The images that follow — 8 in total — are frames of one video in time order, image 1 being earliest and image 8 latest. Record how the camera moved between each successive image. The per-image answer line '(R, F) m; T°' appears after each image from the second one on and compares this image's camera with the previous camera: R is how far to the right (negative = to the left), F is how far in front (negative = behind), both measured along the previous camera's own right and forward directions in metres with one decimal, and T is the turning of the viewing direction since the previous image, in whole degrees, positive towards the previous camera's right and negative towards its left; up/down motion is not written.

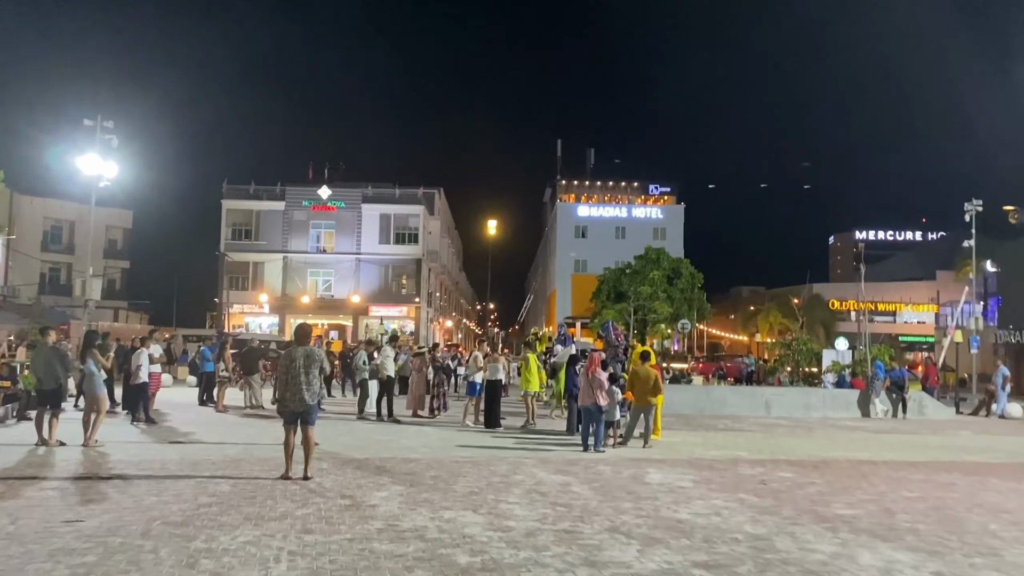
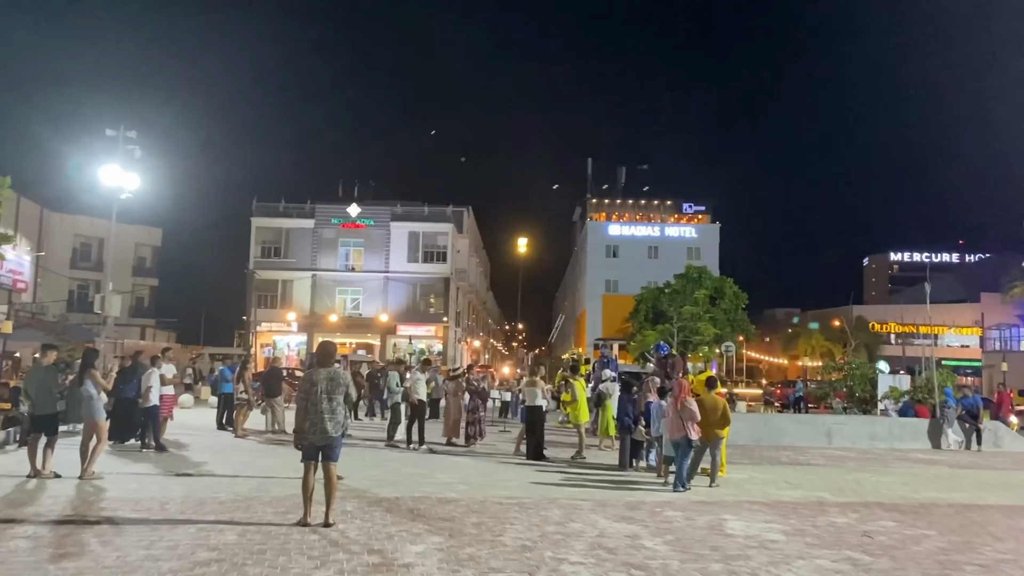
(-0.3, +1.5) m; -2°
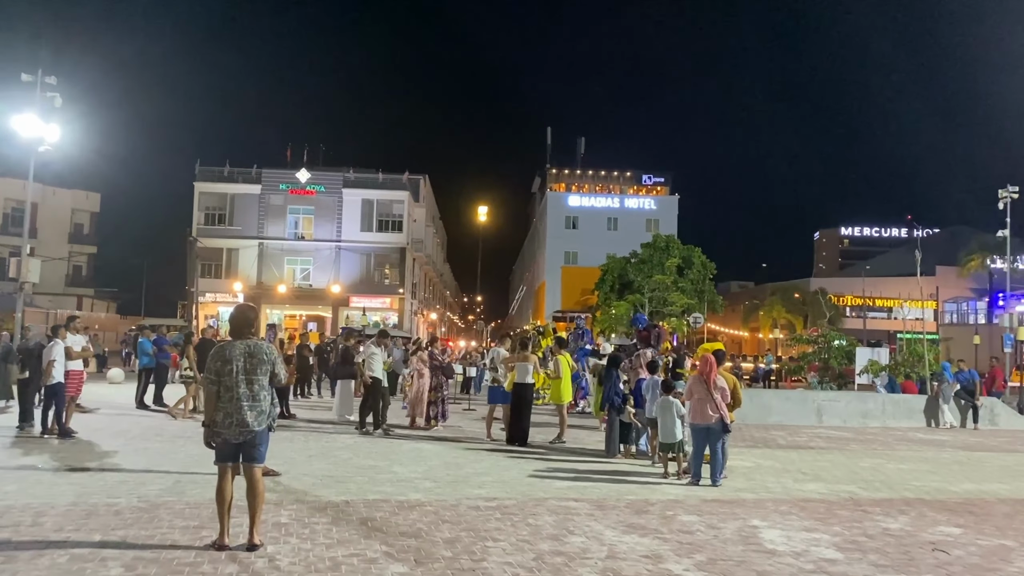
(-0.2, +2.0) m; +3°
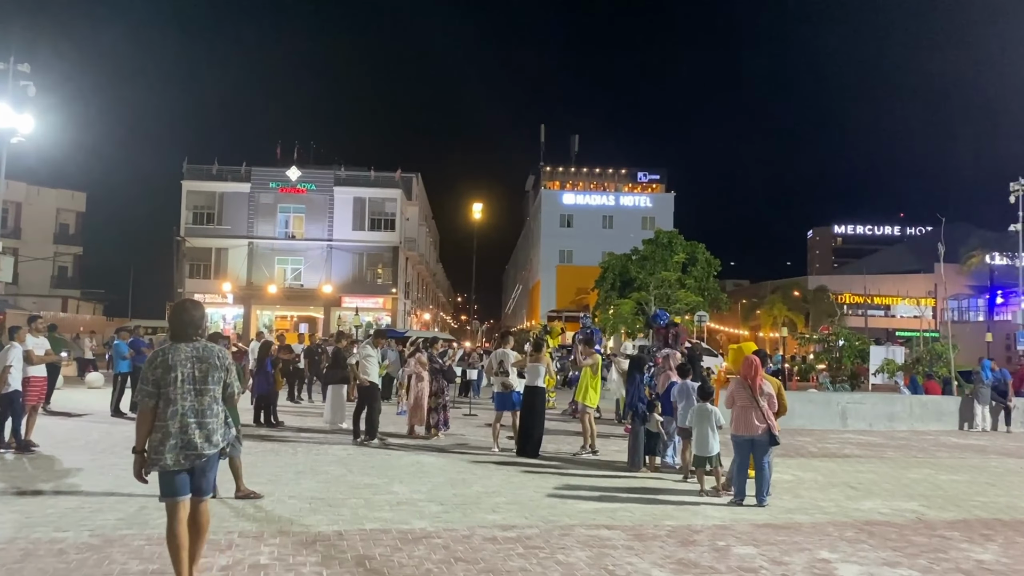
(-0.2, +1.2) m; +1°
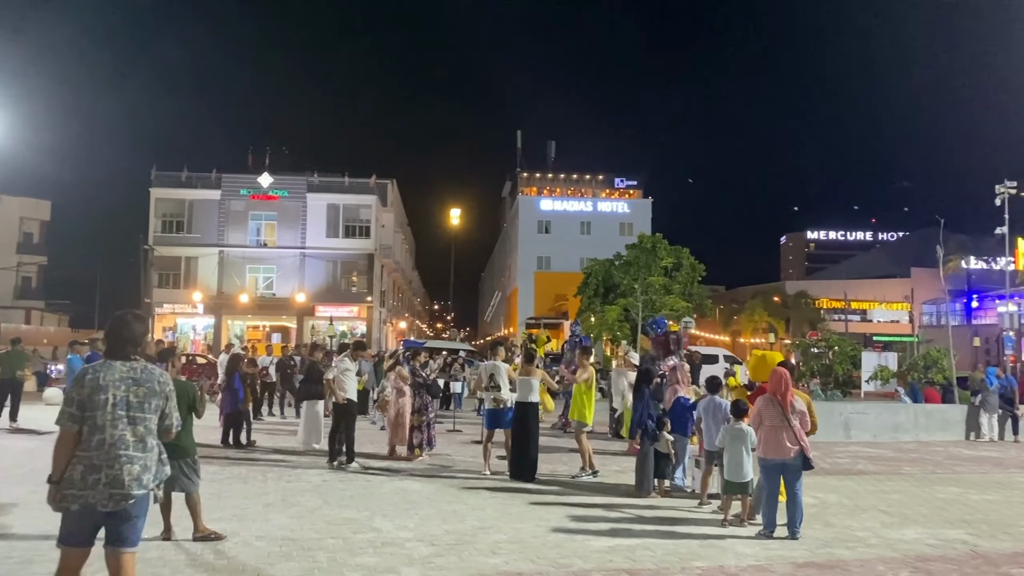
(-0.2, +1.0) m; +2°
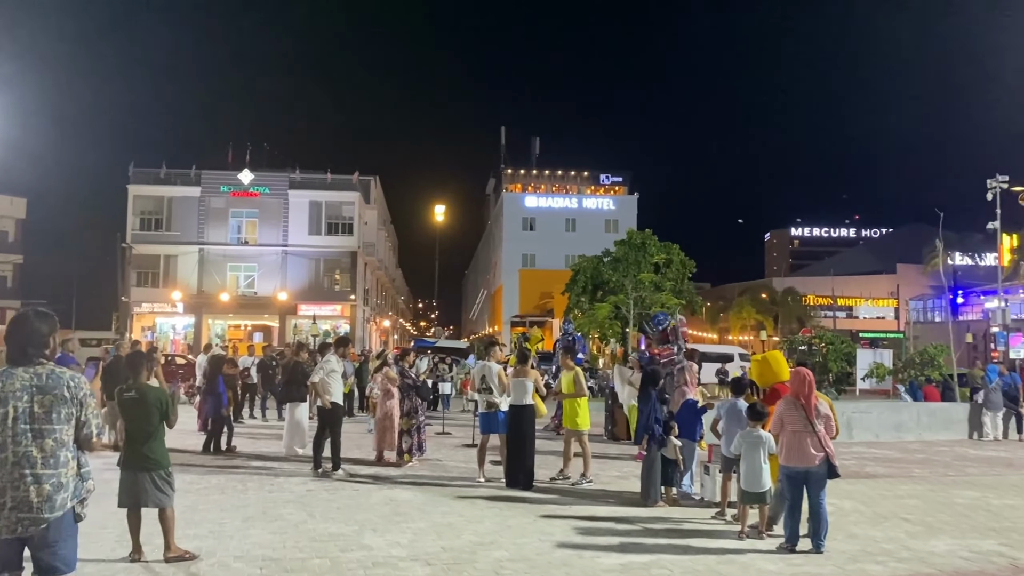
(-0.1, +0.6) m; +1°
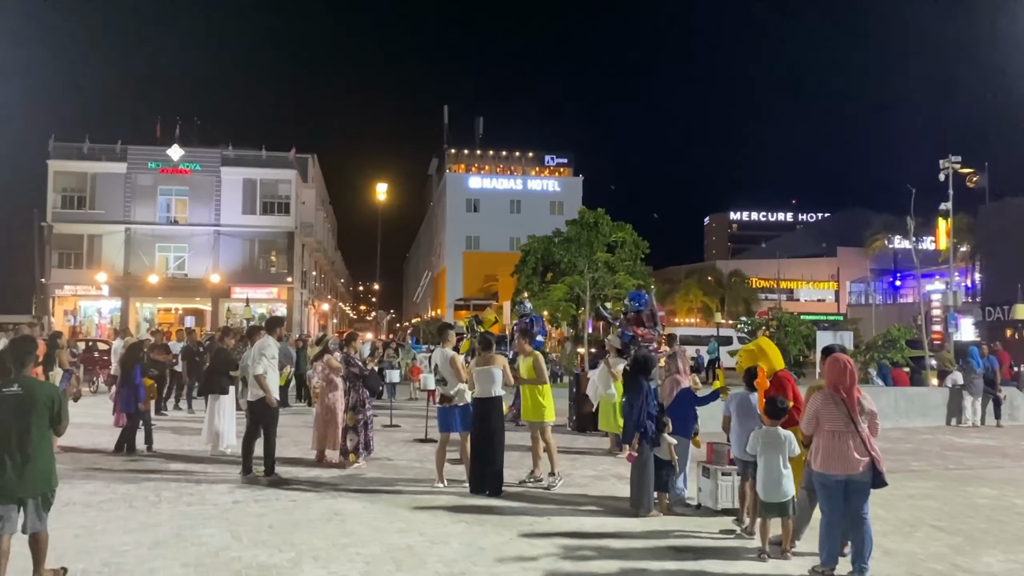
(-0.2, +1.4) m; +4°
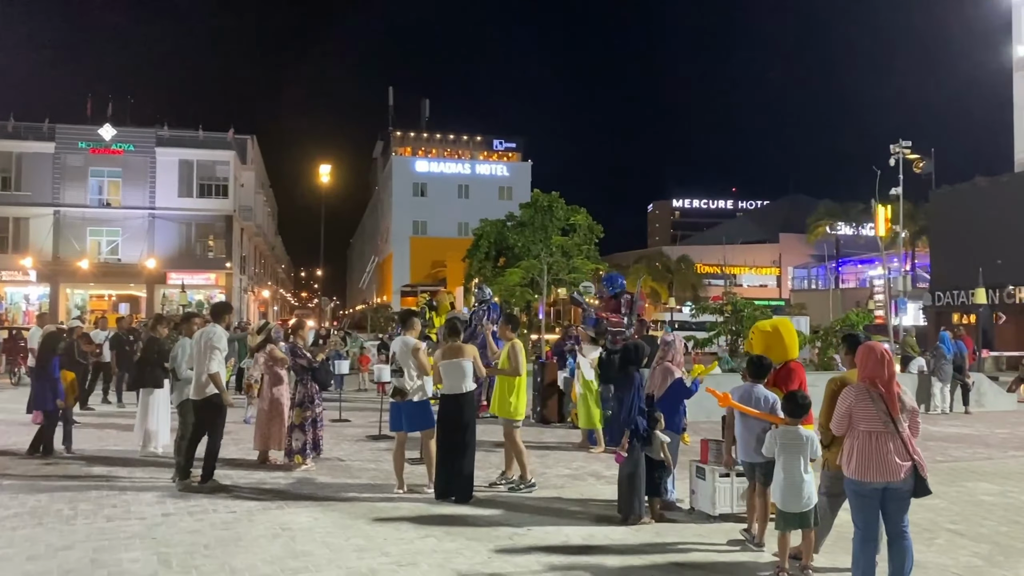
(-0.2, +0.9) m; +4°
